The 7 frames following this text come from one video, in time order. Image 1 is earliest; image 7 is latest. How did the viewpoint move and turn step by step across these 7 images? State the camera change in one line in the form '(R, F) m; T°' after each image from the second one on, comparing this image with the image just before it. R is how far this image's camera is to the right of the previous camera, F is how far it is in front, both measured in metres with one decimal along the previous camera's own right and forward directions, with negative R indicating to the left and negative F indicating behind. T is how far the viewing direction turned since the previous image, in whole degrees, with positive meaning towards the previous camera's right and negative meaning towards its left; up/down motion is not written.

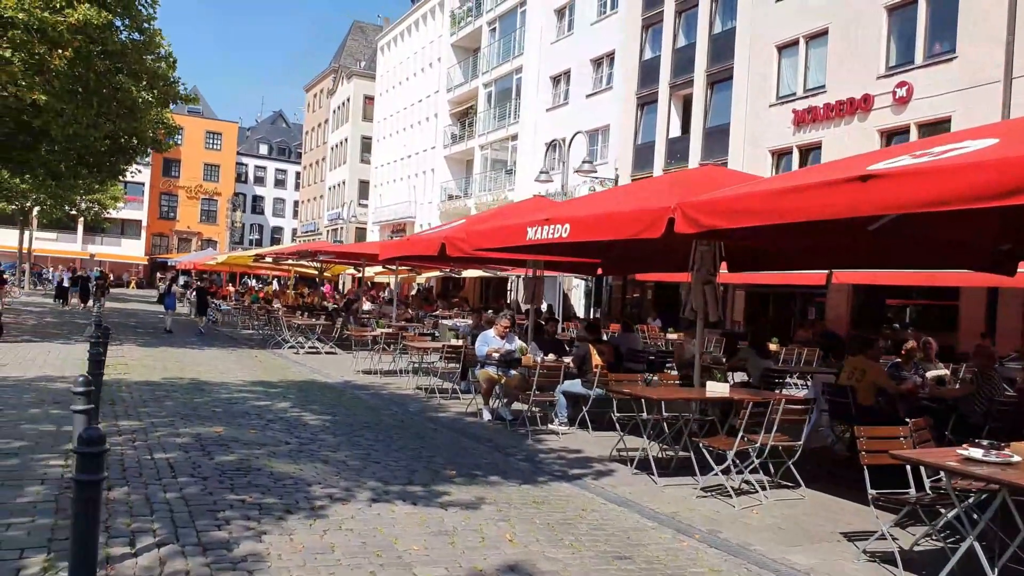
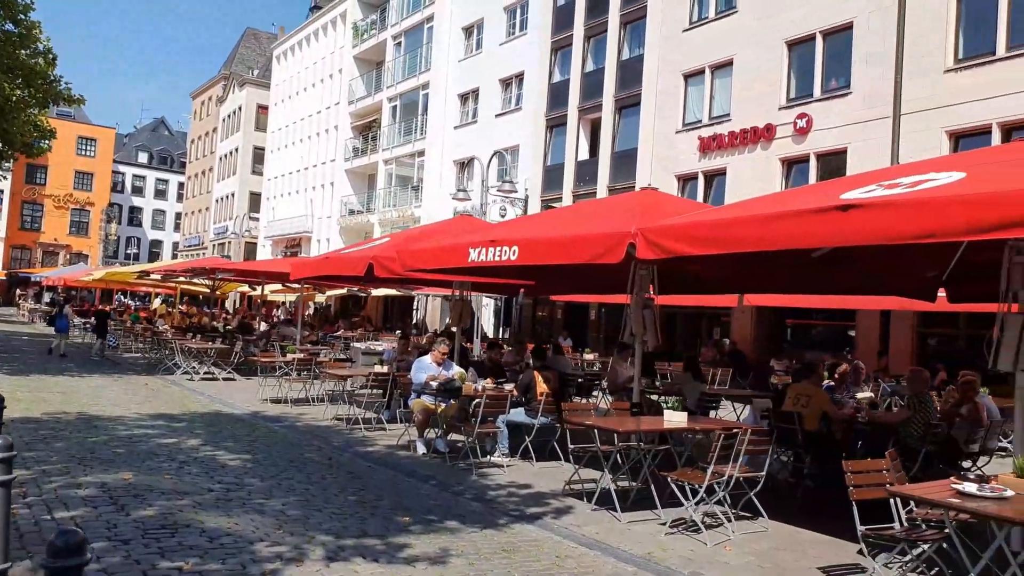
(-0.6, +0.5) m; +8°
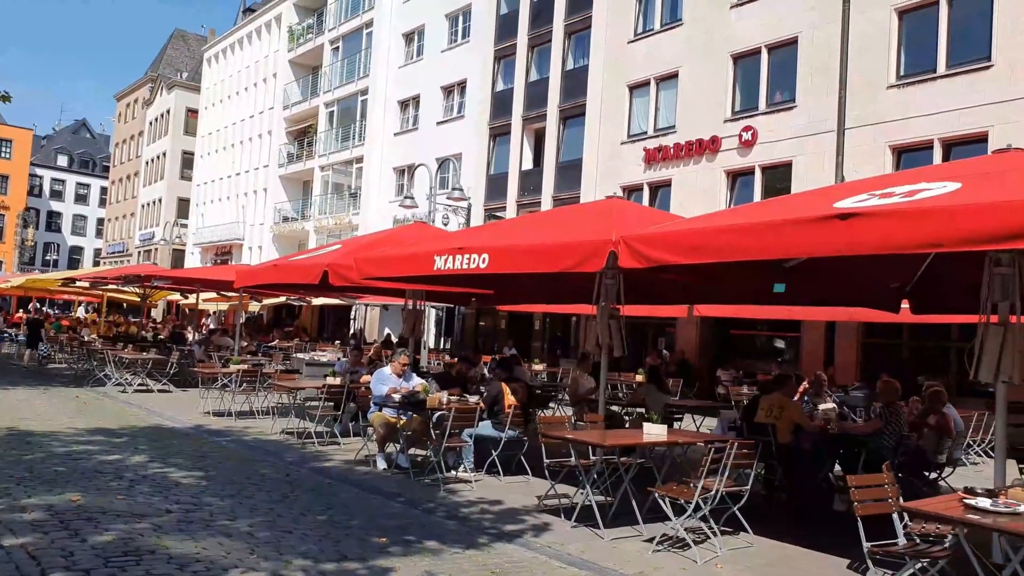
(-0.4, +0.3) m; +5°
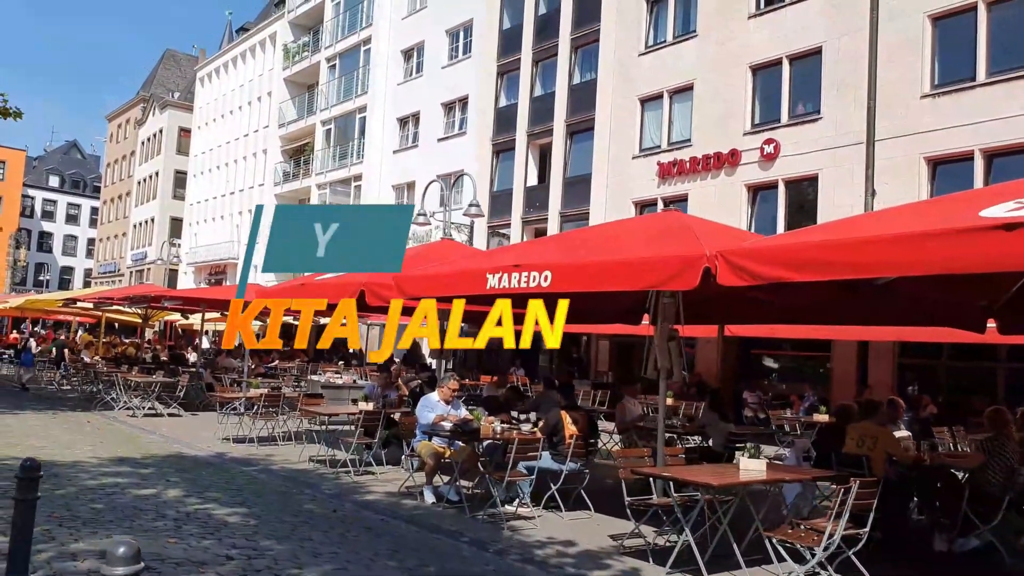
(-0.8, +0.6) m; +1°
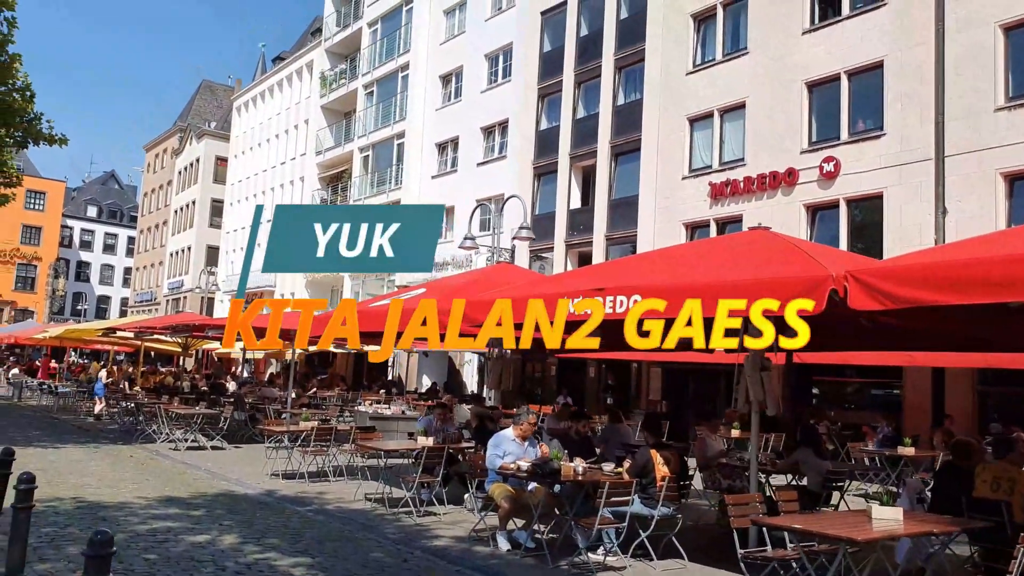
(-0.6, +0.7) m; -2°
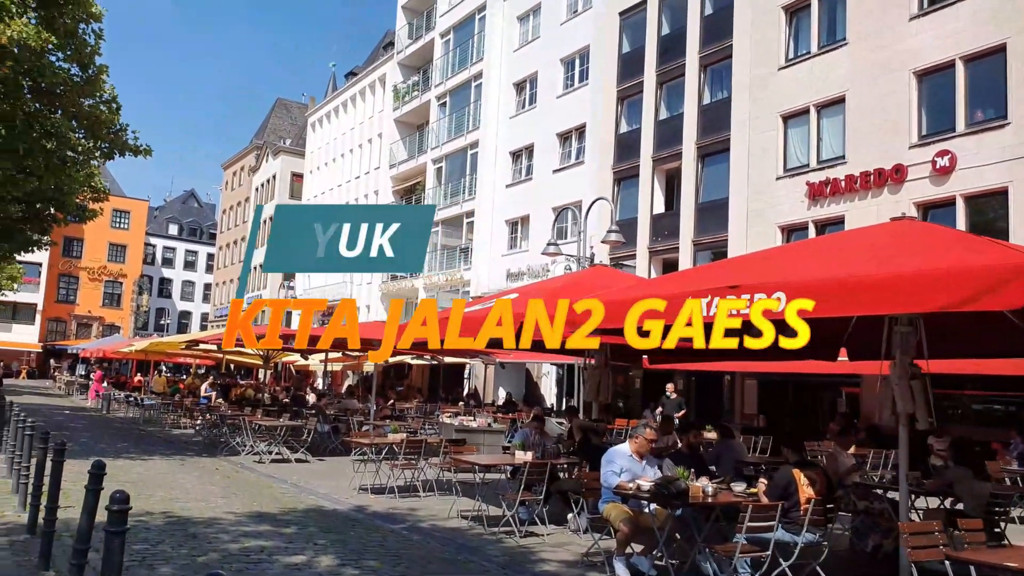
(-0.5, +0.8) m; -5°
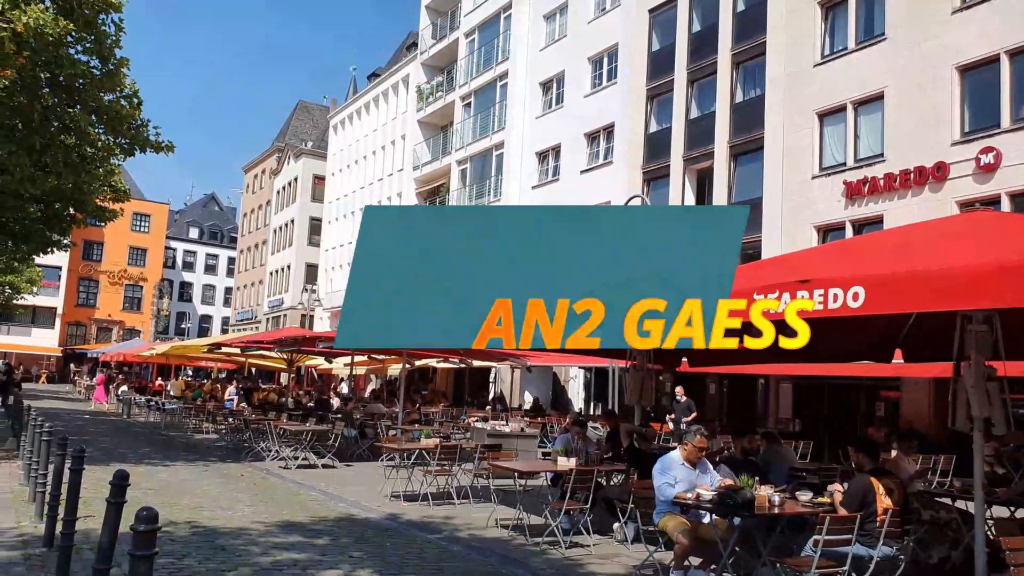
(-0.3, +0.4) m; -1°
